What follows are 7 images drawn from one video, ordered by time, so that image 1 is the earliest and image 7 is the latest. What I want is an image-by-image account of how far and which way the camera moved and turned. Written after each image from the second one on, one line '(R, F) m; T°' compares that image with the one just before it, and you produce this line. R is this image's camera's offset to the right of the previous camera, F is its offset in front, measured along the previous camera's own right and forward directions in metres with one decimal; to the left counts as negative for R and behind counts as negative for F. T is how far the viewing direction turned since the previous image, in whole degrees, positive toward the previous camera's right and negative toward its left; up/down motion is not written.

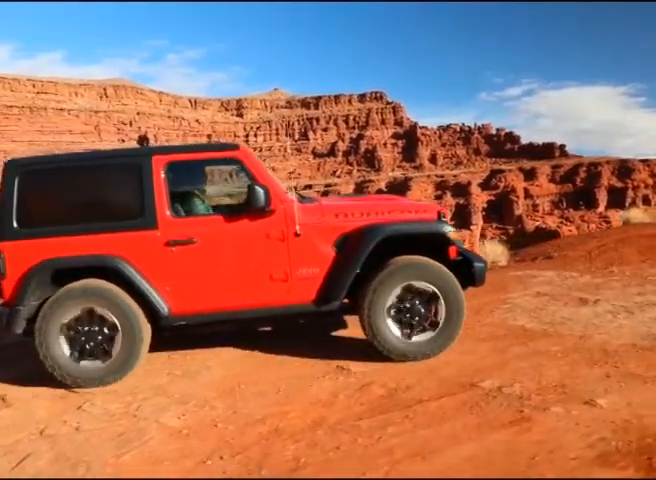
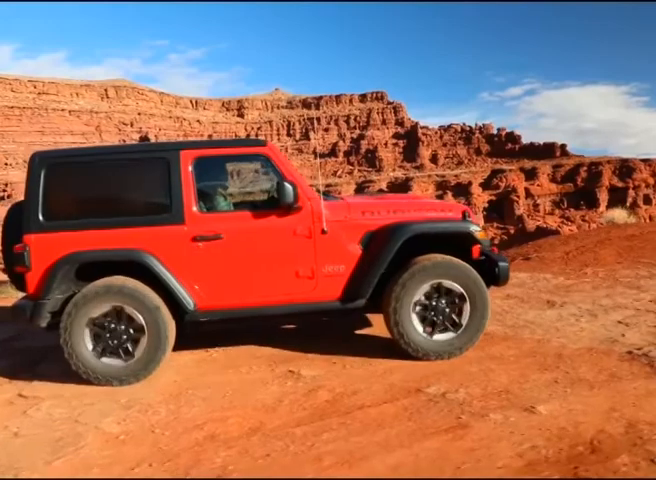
(0.0, 0.0) m; 0°
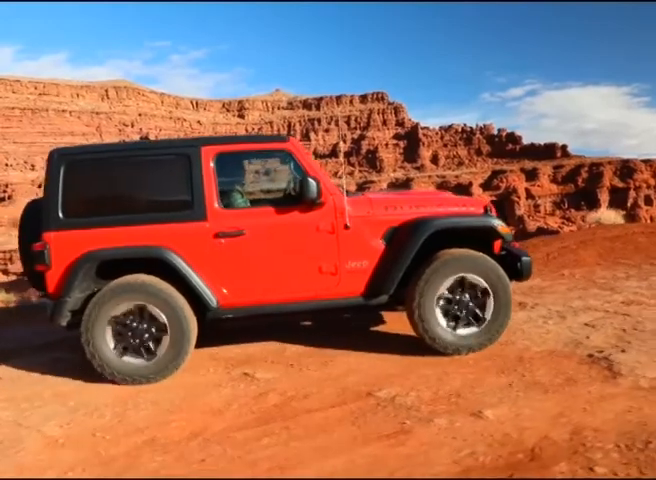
(0.0, 0.0) m; 0°
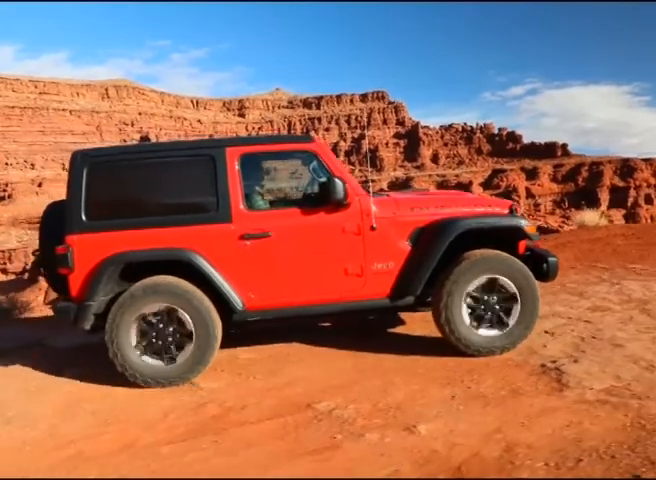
(0.0, 0.0) m; 0°
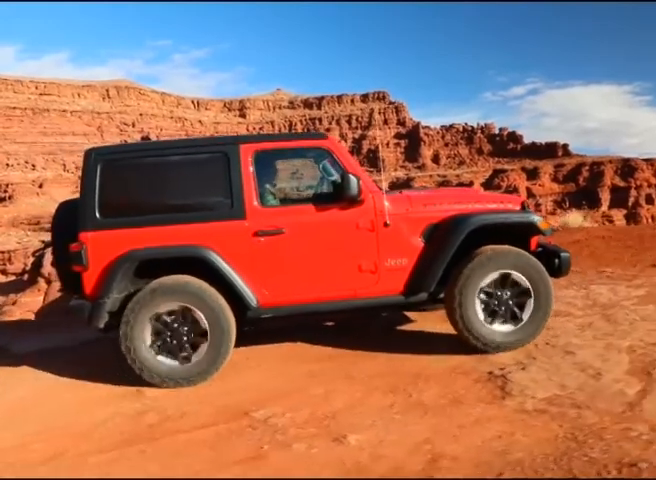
(-0.3, -0.1) m; 0°
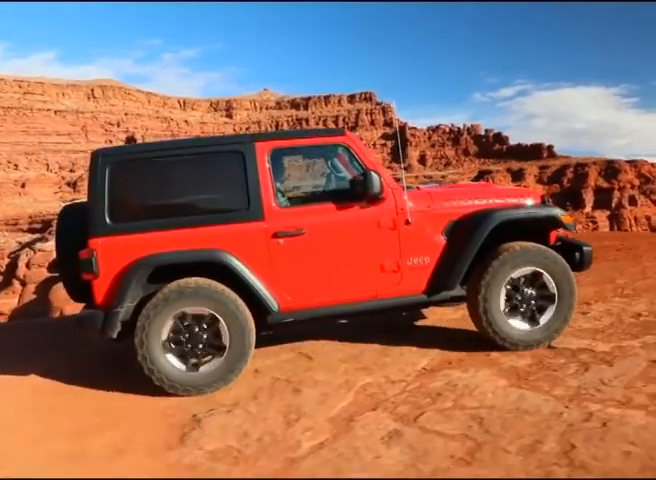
(-0.3, 0.0) m; +1°
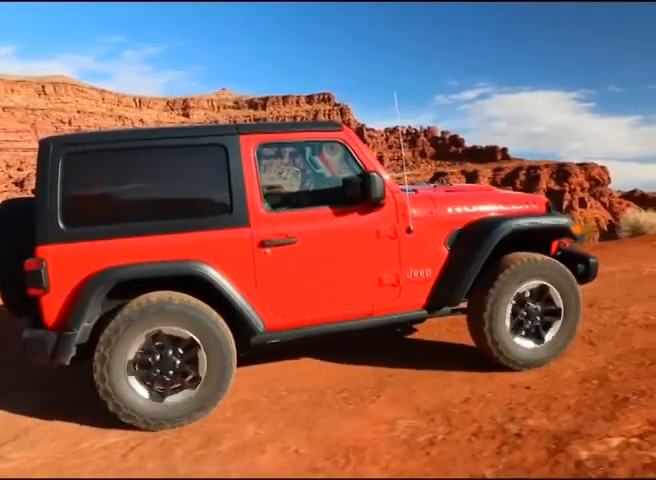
(-1.2, +0.6) m; +4°
